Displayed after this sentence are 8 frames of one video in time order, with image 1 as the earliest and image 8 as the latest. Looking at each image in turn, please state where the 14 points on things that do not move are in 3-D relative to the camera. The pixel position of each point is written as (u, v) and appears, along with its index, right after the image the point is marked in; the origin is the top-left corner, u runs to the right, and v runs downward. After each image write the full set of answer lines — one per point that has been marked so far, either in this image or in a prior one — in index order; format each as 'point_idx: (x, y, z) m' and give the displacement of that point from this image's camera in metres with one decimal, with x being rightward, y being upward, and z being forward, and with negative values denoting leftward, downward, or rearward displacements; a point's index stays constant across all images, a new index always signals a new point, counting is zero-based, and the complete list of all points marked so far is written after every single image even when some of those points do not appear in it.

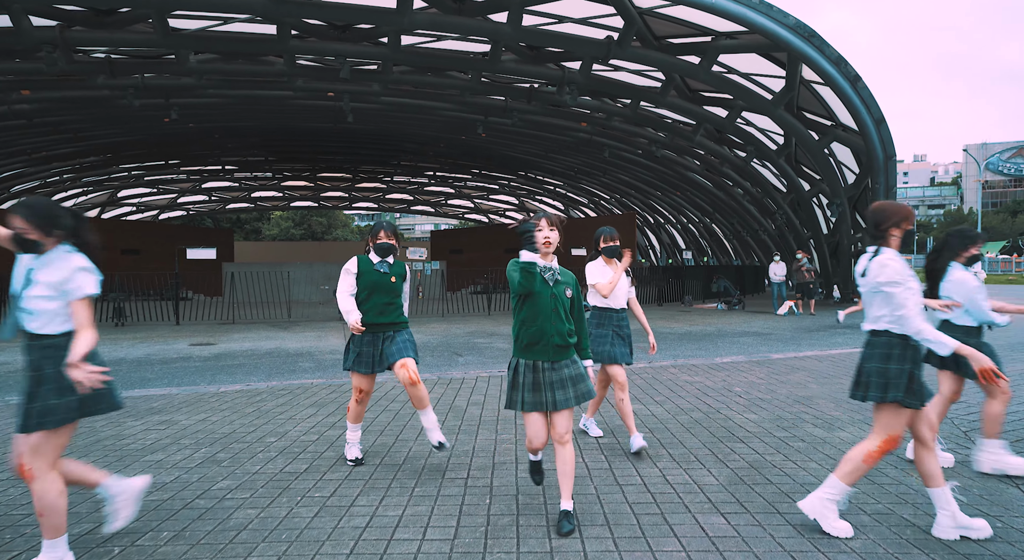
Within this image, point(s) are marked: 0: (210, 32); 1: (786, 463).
0: (-9.0, +7.4, +15.3) m
1: (+2.4, -1.6, +4.4) m
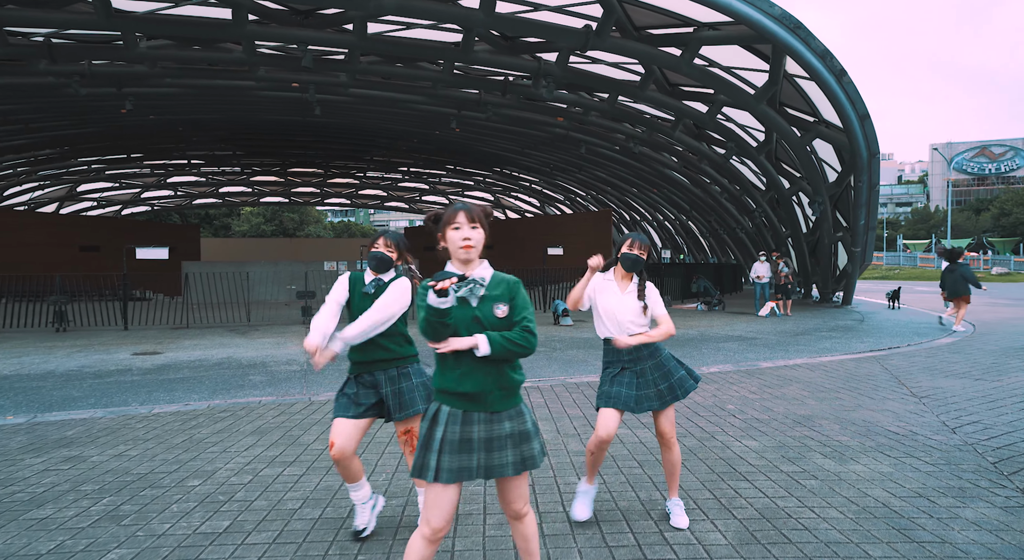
0: (-9.7, +7.3, +14.1) m
1: (+2.1, -1.7, +3.8) m
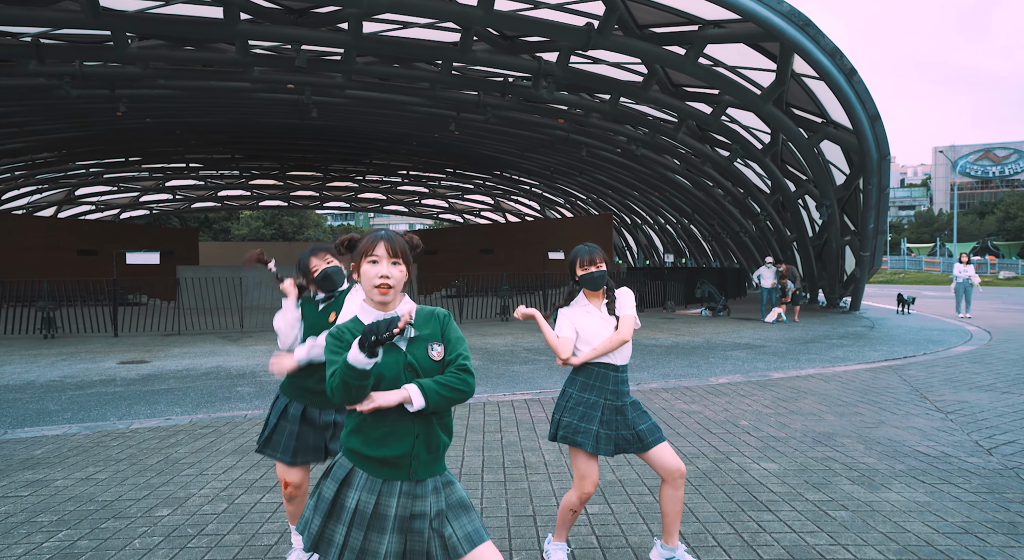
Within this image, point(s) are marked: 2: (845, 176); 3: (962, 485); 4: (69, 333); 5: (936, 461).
0: (-9.7, +7.2, +13.7) m
1: (+2.1, -1.8, +3.4) m
2: (+11.9, +3.7, +18.3) m
3: (+3.8, -1.7, +4.3) m
4: (-13.3, -1.6, +15.3) m
5: (+4.0, -1.7, +4.9) m
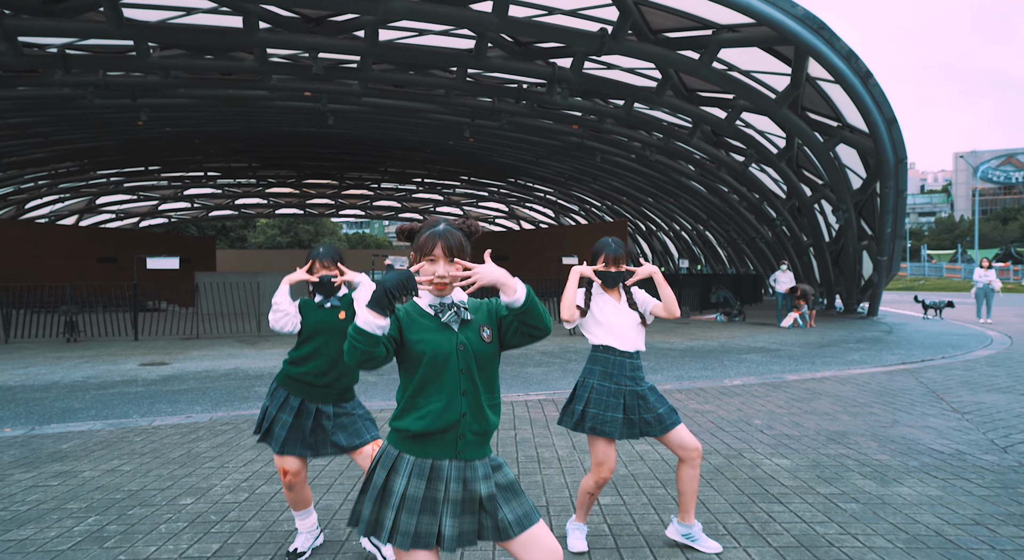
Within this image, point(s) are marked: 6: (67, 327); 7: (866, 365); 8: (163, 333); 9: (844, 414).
0: (-9.4, +7.1, +14.2) m
1: (+2.2, -1.7, +3.4) m
2: (+12.3, +3.5, +18.1) m
3: (+3.9, -1.7, +4.3) m
4: (-12.9, -1.7, +15.7) m
5: (+4.1, -1.7, +4.8) m
6: (-13.0, -1.4, +15.0) m
7: (+6.8, -1.6, +9.8) m
8: (-11.8, -1.8, +17.4) m
9: (+4.2, -1.7, +6.5) m
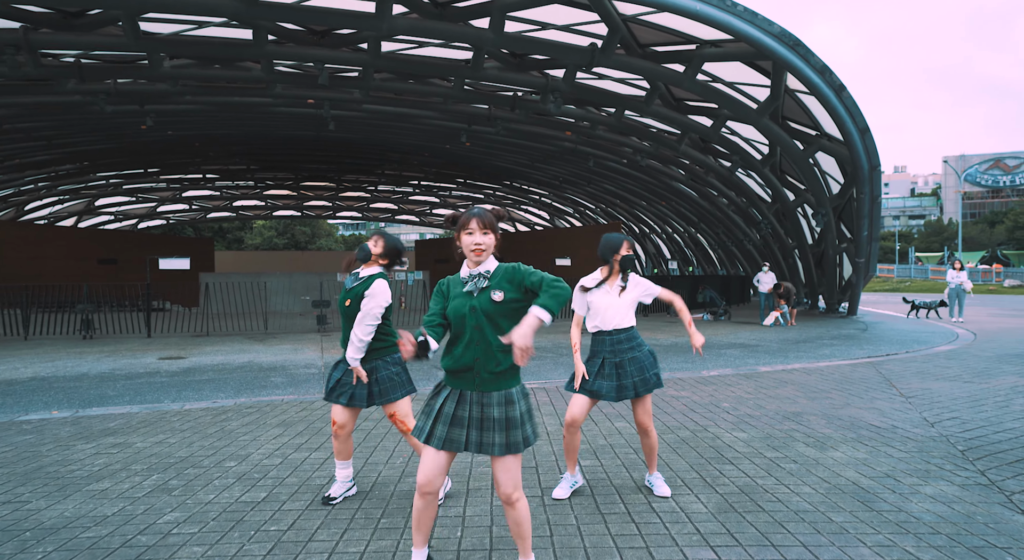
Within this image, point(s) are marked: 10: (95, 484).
0: (-9.5, +7.1, +14.9) m
1: (+2.2, -1.7, +4.2) m
2: (+12.2, +3.5, +19.0) m
3: (+3.8, -1.6, +5.1) m
4: (-13.0, -1.7, +16.3) m
5: (+4.1, -1.7, +5.6) m
6: (-13.1, -1.4, +15.6) m
7: (+6.7, -1.6, +10.6) m
8: (-12.0, -1.8, +18.0) m
9: (+4.2, -1.7, +7.3) m
10: (-3.6, -1.8, +4.4) m
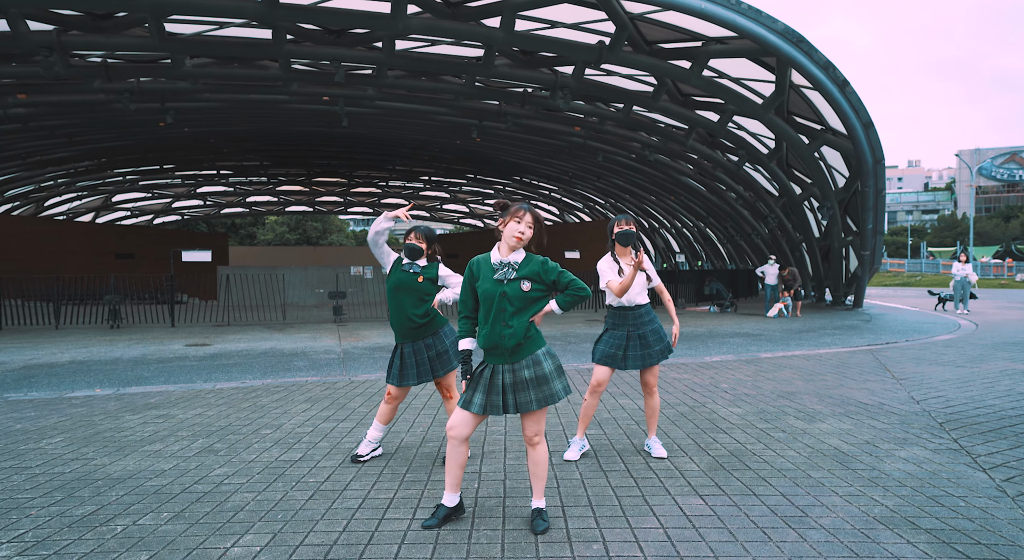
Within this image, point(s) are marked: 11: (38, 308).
0: (-9.2, +7.3, +15.4) m
1: (+2.3, -1.5, +4.6) m
2: (+12.6, +3.8, +19.2) m
3: (+3.9, -1.5, +5.5) m
4: (-12.7, -1.5, +17.0) m
5: (+4.2, -1.5, +6.0) m
6: (-12.8, -1.1, +16.3) m
7: (+6.9, -1.4, +11.0) m
8: (-11.6, -1.5, +18.7) m
9: (+4.3, -1.5, +7.7) m
10: (-3.5, -1.6, +4.9) m
11: (-16.5, -1.0, +17.9) m
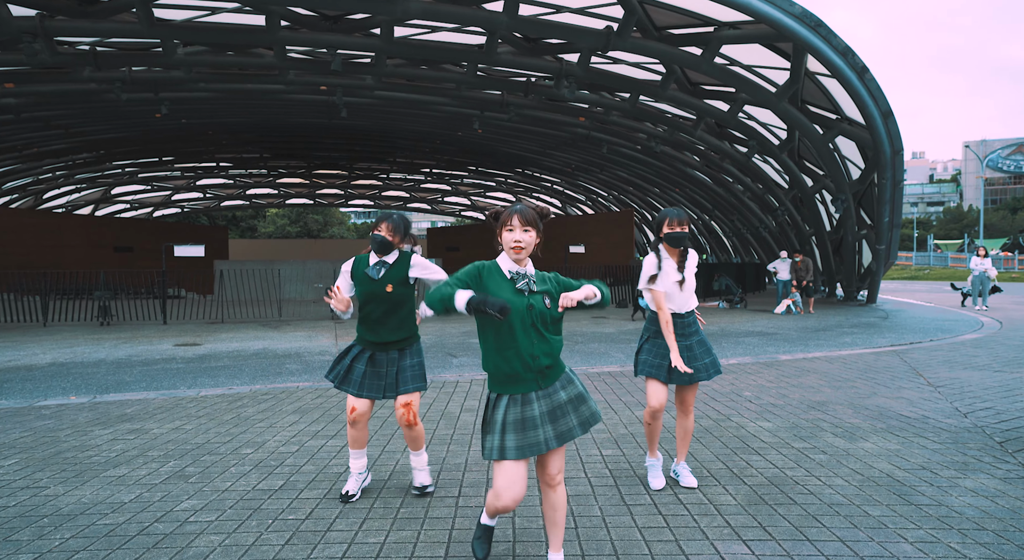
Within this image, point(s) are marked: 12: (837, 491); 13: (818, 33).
0: (-9.1, +7.4, +14.8) m
1: (+2.3, -1.6, +4.0) m
2: (+12.7, +4.0, +18.5) m
3: (+4.0, -1.5, +4.9) m
4: (-12.6, -1.3, +16.5) m
5: (+4.3, -1.5, +5.4) m
6: (-12.7, -1.0, +15.8) m
7: (+7.0, -1.4, +10.4) m
8: (-11.5, -1.3, +18.2) m
9: (+4.4, -1.5, +7.1) m
10: (-3.4, -1.6, +4.4) m
11: (-16.4, -0.8, +17.4) m
12: (+2.4, -1.6, +3.8) m
13: (+7.7, +6.2, +12.8) m
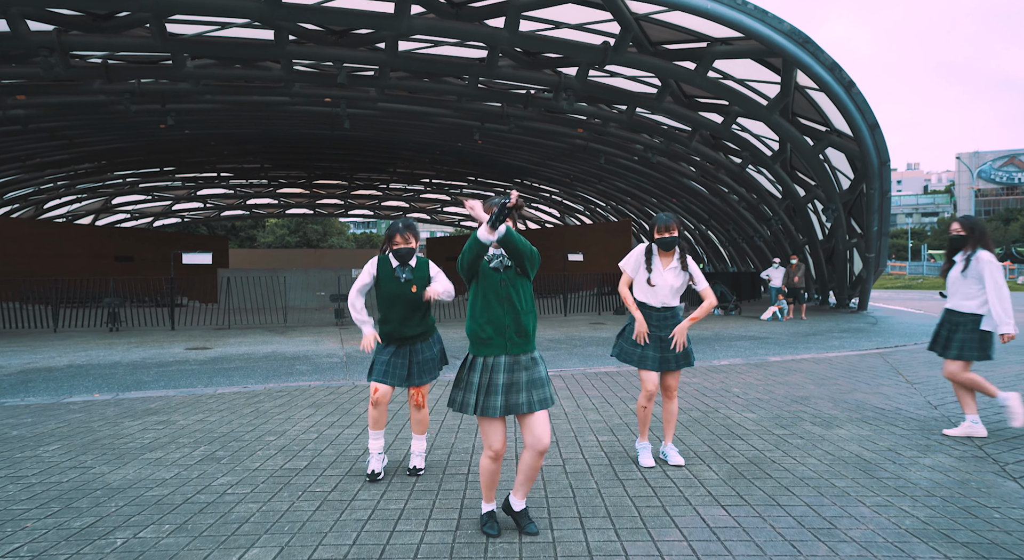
0: (-9.1, +7.2, +15.3) m
1: (+2.4, -1.6, +4.4) m
2: (+12.6, +3.7, +19.1) m
3: (+4.0, -1.5, +5.3) m
4: (-12.6, -1.6, +16.9) m
5: (+4.3, -1.5, +5.9) m
6: (-12.7, -1.2, +16.2) m
7: (+7.0, -1.5, +10.8) m
8: (-11.5, -1.6, +18.5) m
9: (+4.4, -1.5, +7.6) m
10: (-3.4, -1.6, +4.8) m
11: (-16.4, -1.1, +17.7) m
12: (+2.4, -1.5, +4.2) m
13: (+7.7, +6.0, +13.4) m
